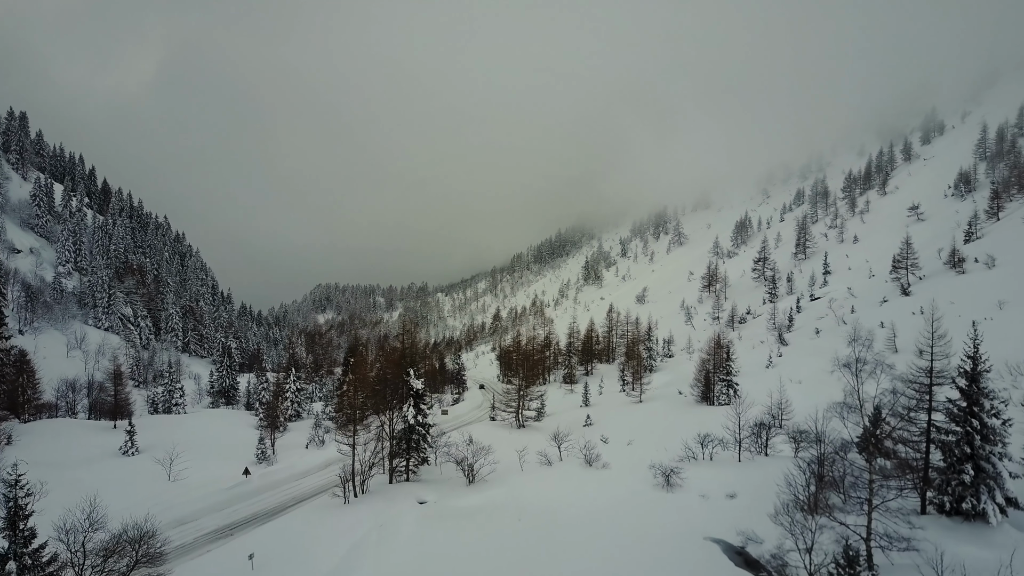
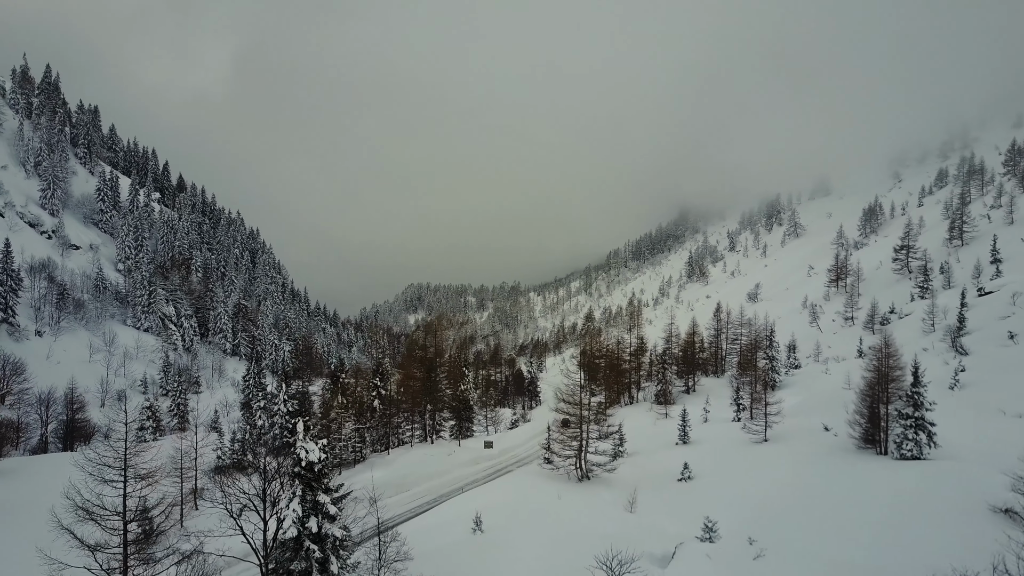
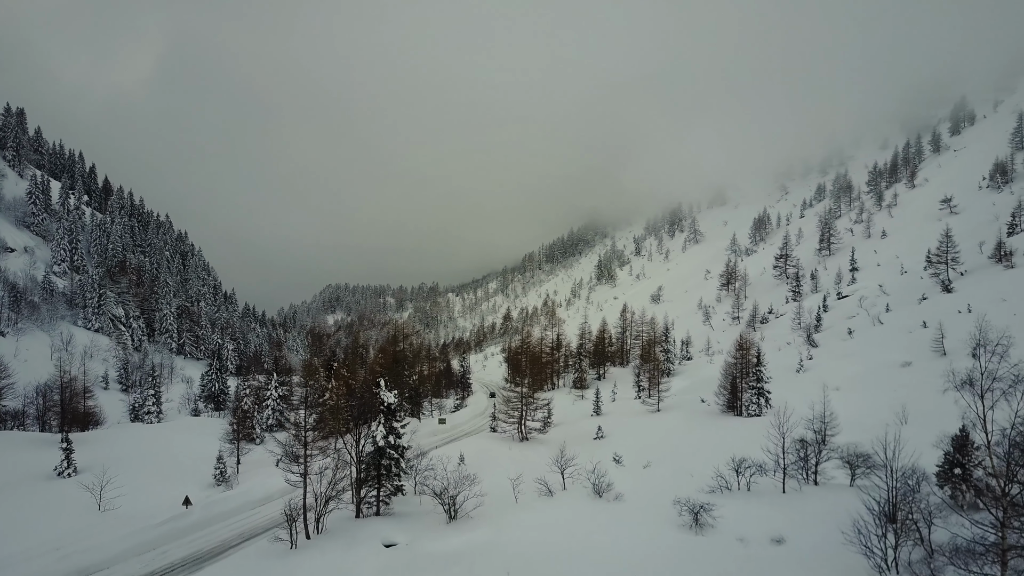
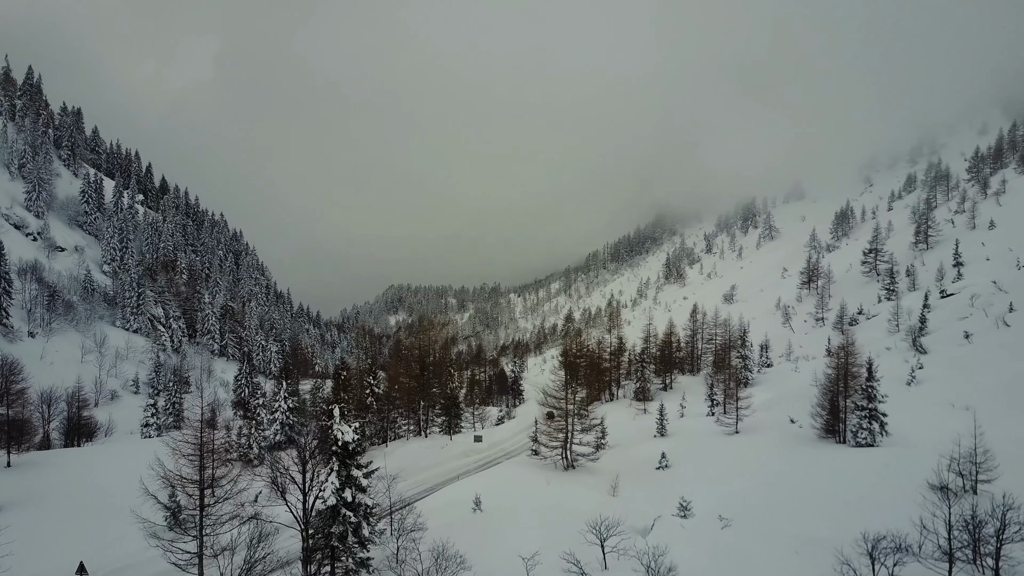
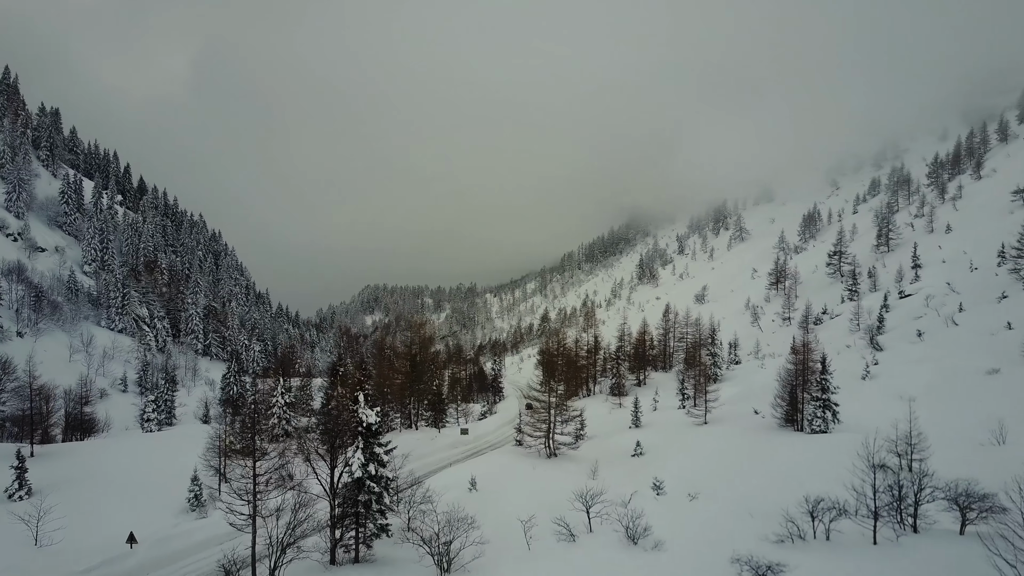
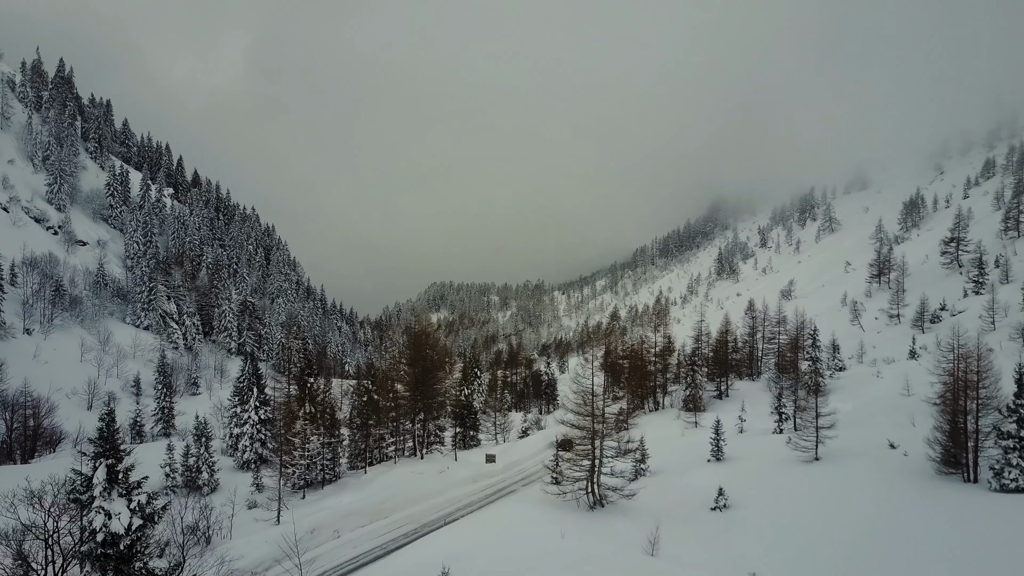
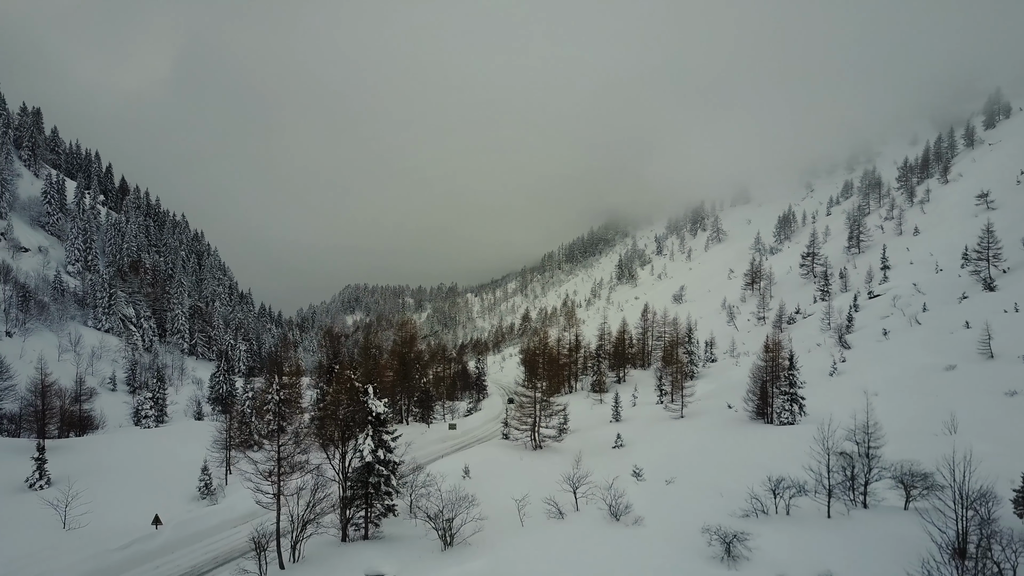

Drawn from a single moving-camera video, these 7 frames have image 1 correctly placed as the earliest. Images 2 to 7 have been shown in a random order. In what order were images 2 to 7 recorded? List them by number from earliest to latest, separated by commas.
3, 7, 5, 4, 2, 6
